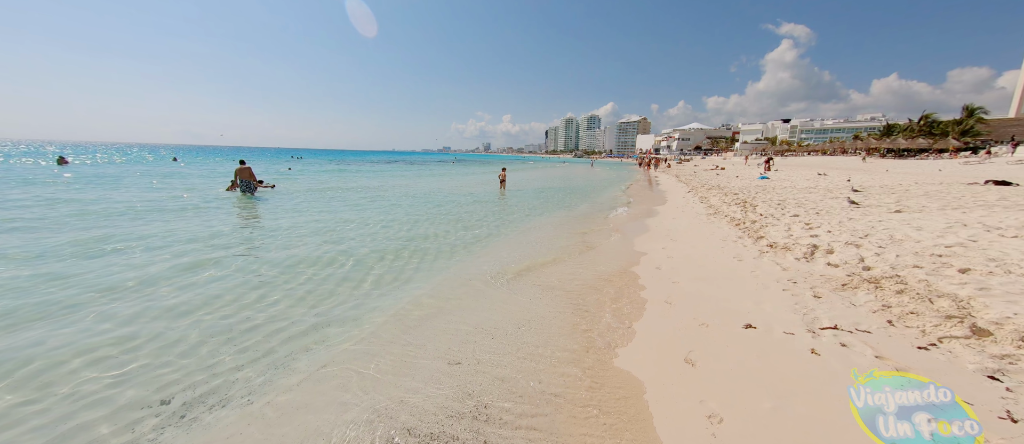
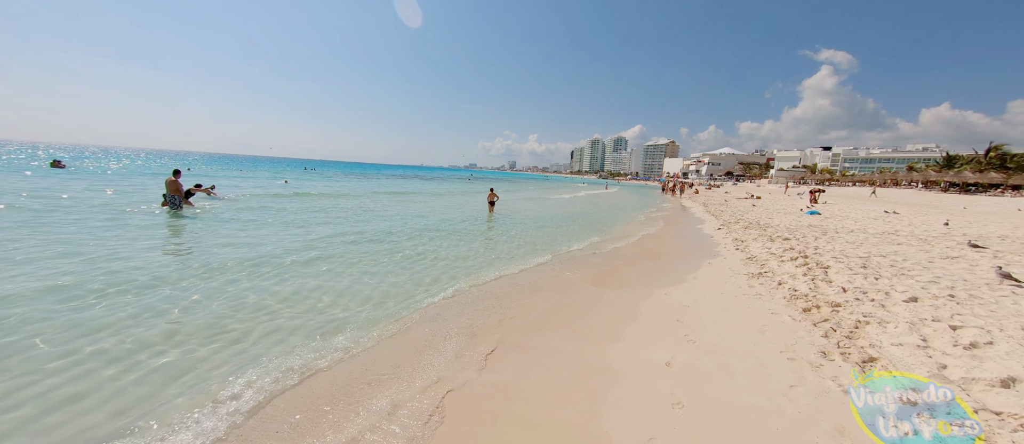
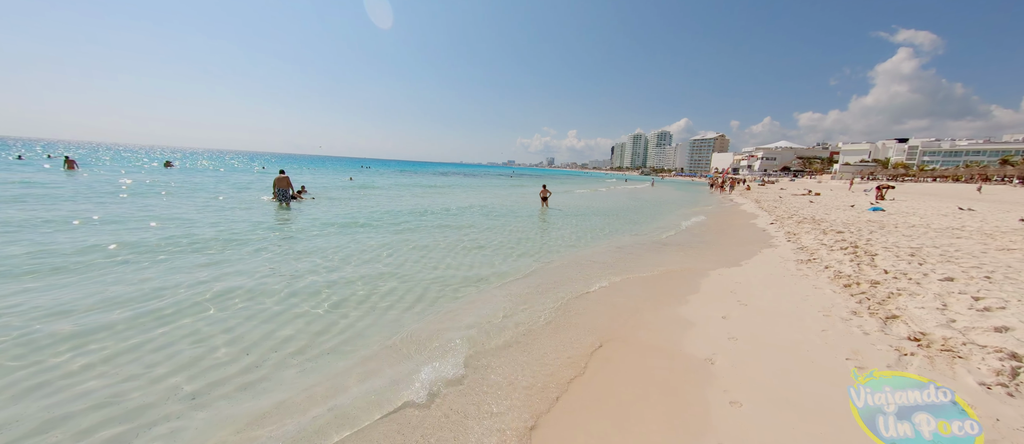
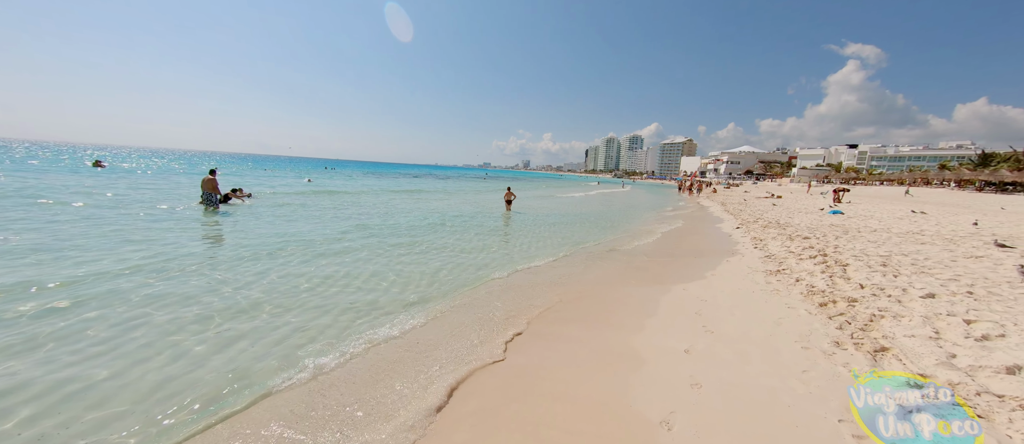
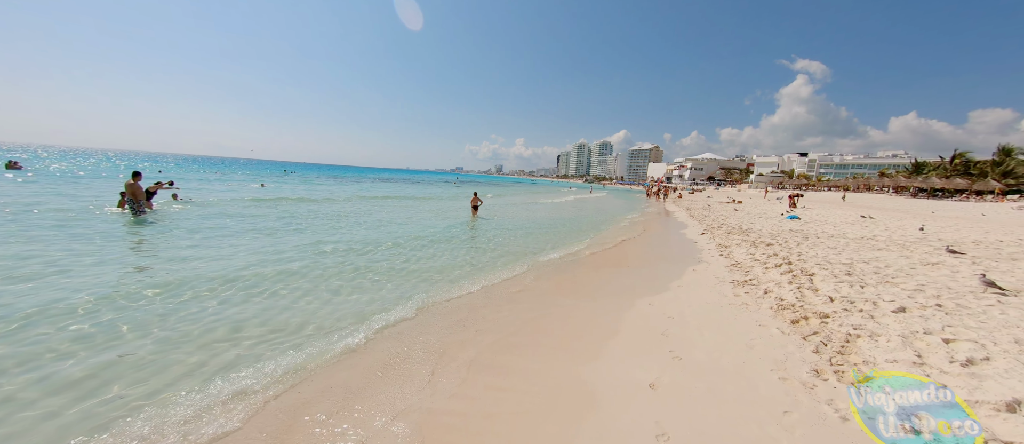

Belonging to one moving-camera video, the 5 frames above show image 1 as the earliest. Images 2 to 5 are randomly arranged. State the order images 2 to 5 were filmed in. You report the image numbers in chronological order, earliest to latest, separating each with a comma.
3, 4, 2, 5
